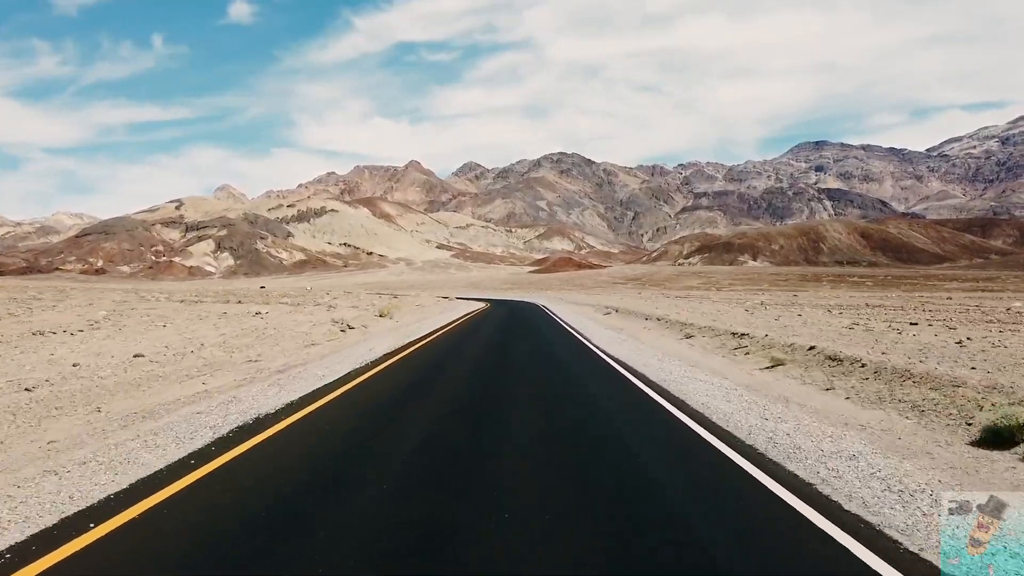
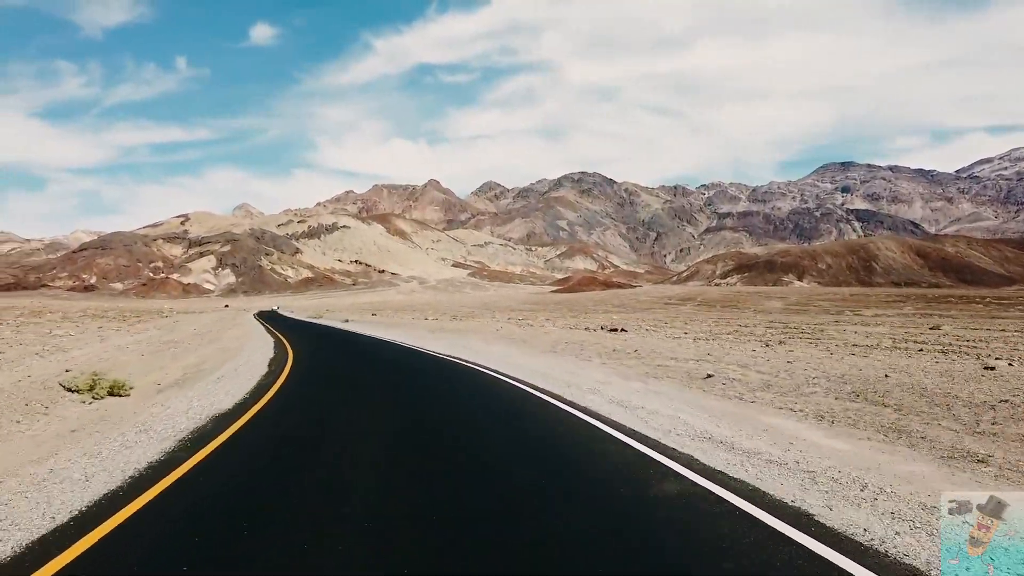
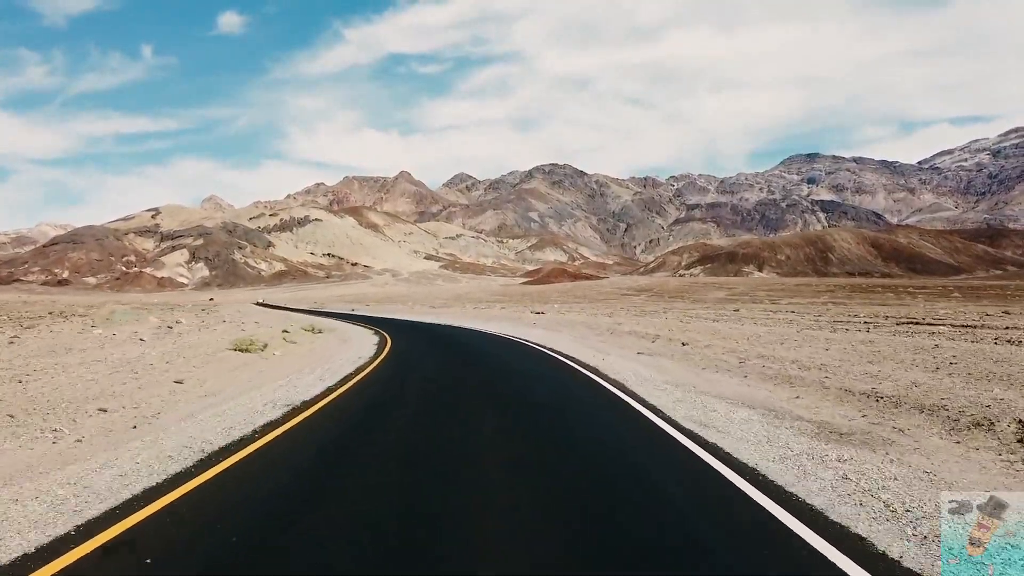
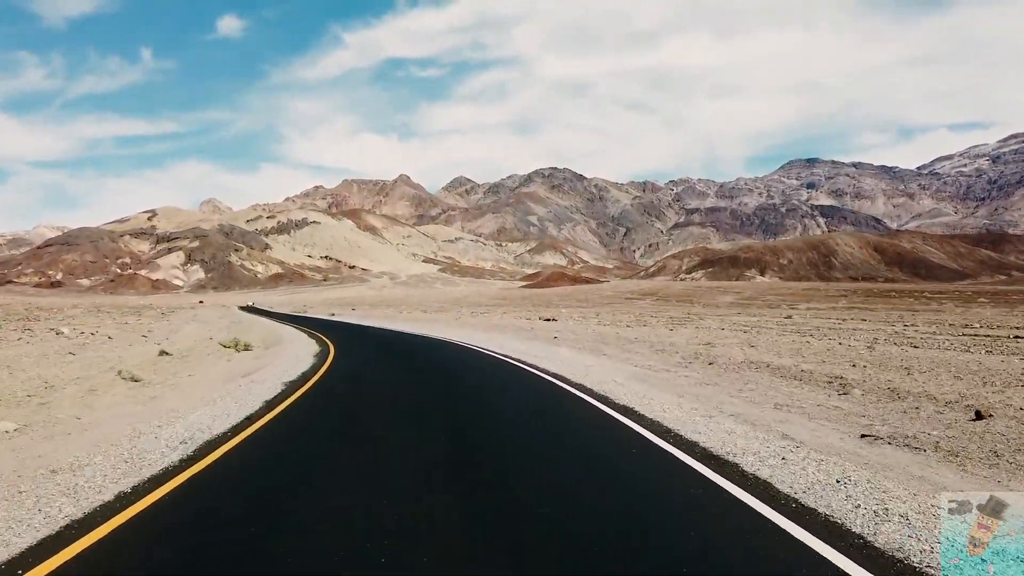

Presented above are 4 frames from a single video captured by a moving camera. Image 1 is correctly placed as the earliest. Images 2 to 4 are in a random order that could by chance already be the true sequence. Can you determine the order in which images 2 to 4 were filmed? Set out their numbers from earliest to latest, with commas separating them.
3, 4, 2
